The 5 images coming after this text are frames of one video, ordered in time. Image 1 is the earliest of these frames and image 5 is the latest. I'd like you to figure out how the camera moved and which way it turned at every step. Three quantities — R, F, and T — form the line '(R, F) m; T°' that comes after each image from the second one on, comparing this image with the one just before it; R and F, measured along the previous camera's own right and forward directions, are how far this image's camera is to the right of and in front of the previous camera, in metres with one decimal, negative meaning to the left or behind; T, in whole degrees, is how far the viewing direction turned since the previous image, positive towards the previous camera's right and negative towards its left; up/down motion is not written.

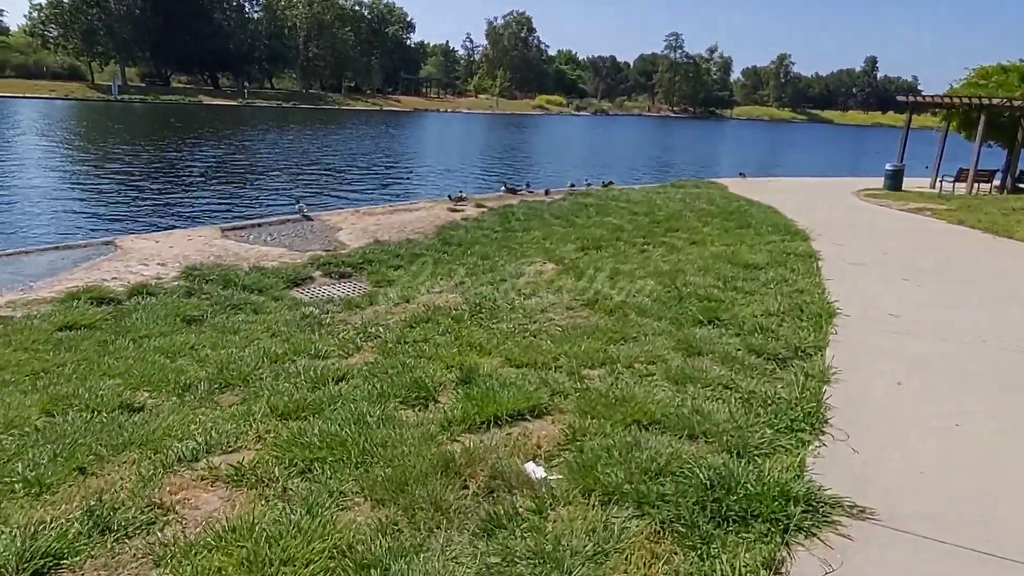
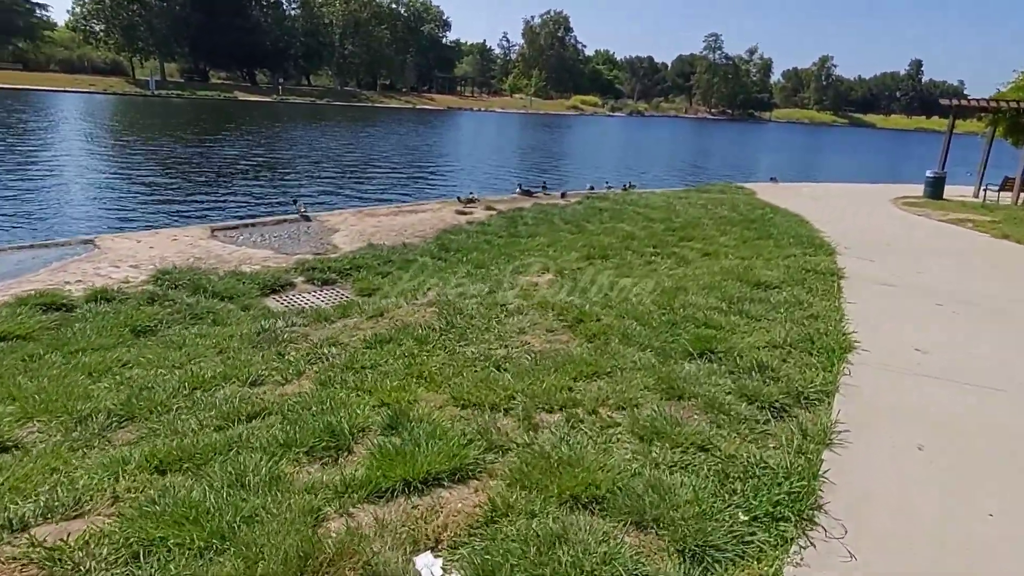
(+0.3, +0.7) m; -2°
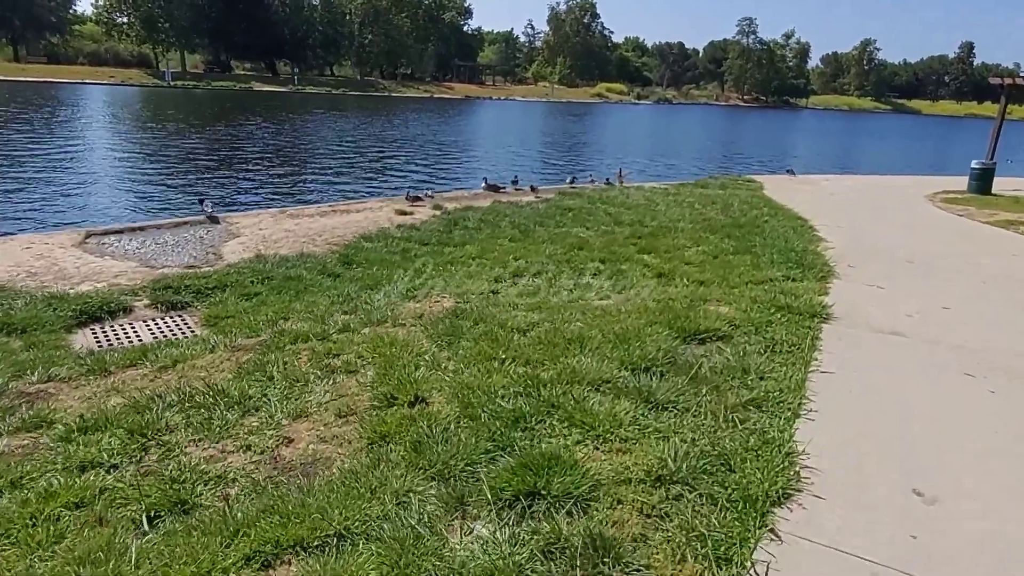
(+0.9, +1.9) m; -2°
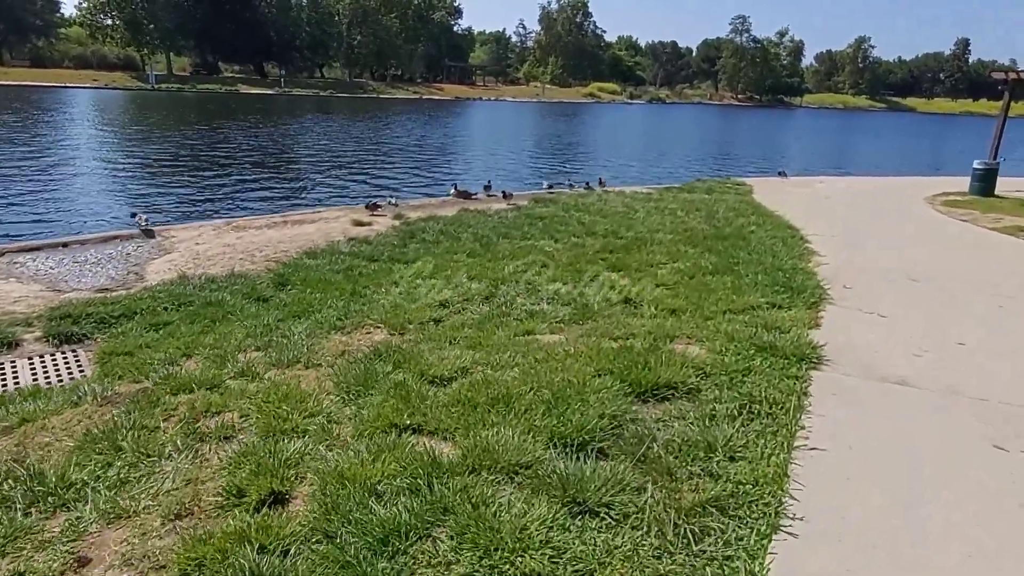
(+0.3, +0.8) m; 0°
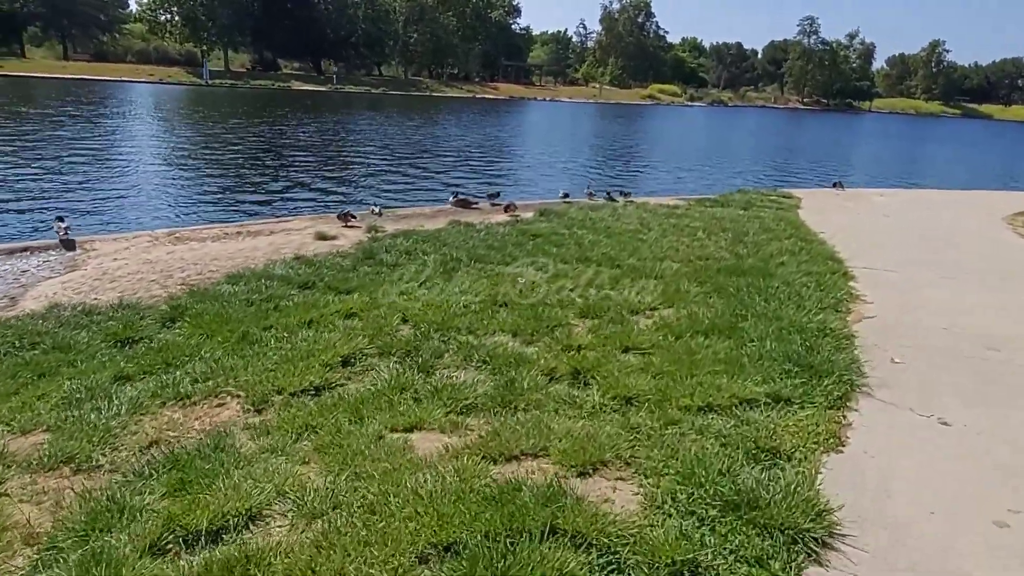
(+0.6, +1.5) m; -4°
